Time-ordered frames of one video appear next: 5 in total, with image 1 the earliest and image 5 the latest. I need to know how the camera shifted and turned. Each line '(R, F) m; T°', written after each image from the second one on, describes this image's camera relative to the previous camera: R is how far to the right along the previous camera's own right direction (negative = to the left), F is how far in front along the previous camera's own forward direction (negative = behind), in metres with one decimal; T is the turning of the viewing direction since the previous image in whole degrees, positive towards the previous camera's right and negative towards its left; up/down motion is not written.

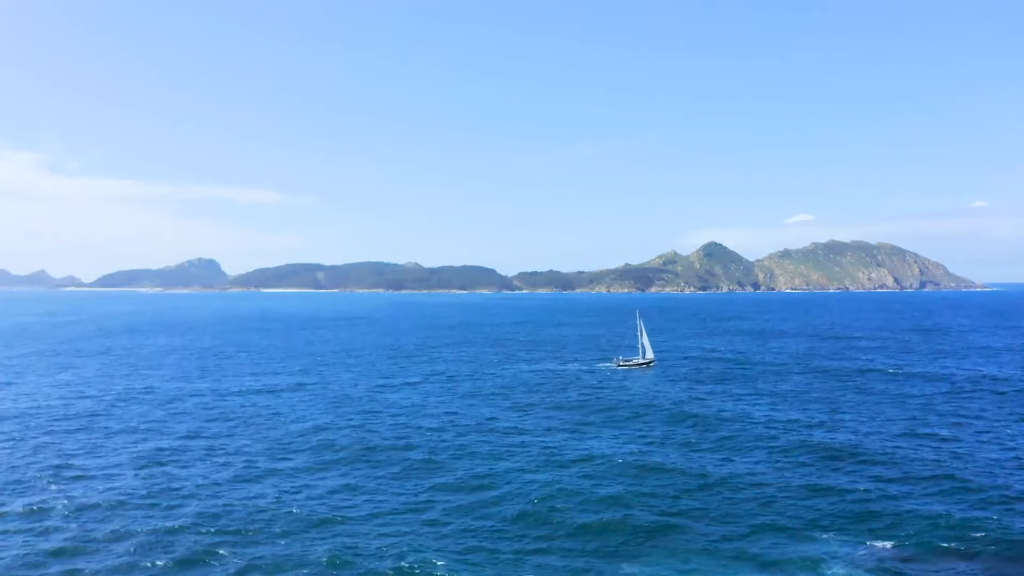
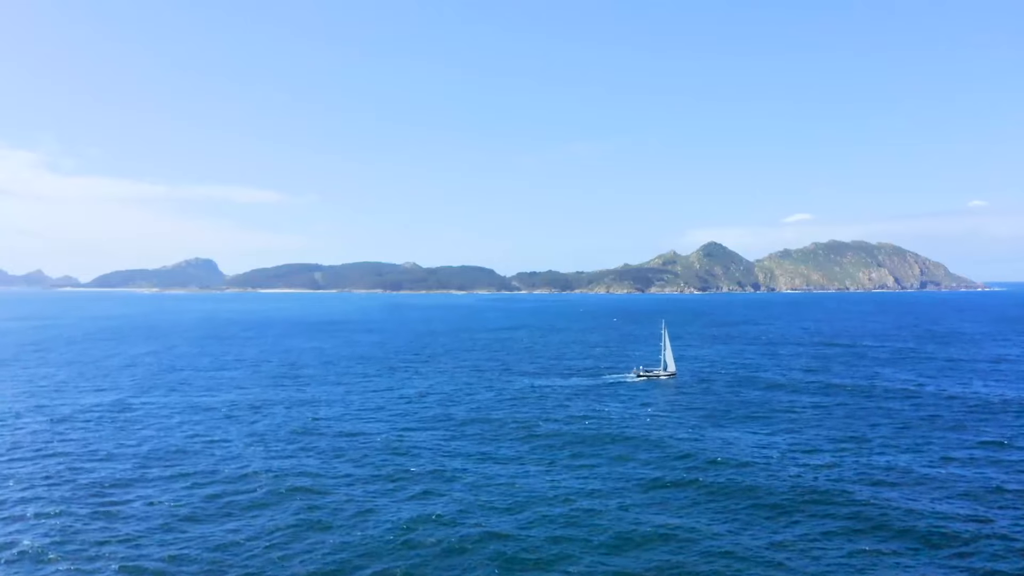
(+0.3, +3.4) m; 0°
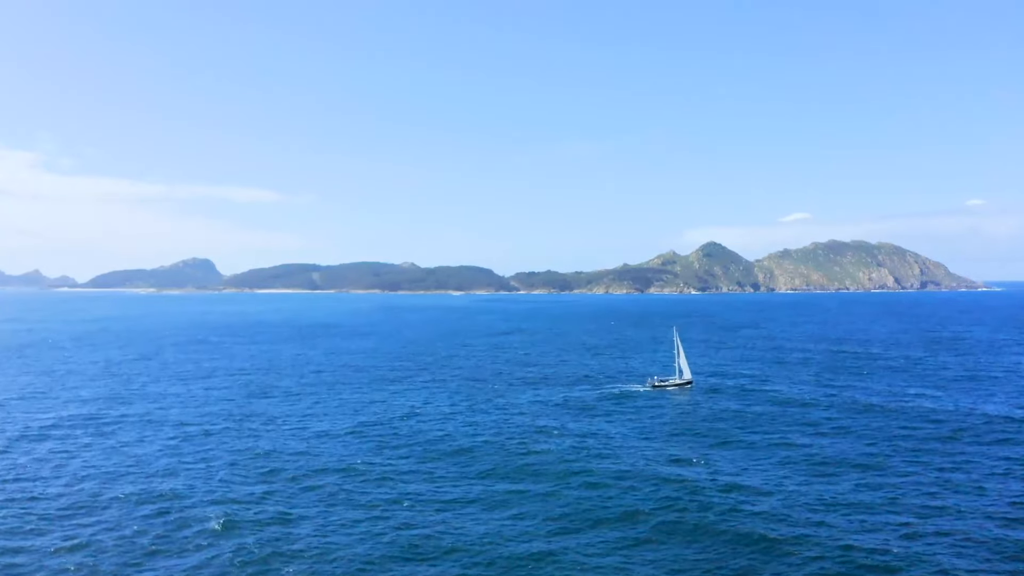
(+0.2, +2.8) m; 0°
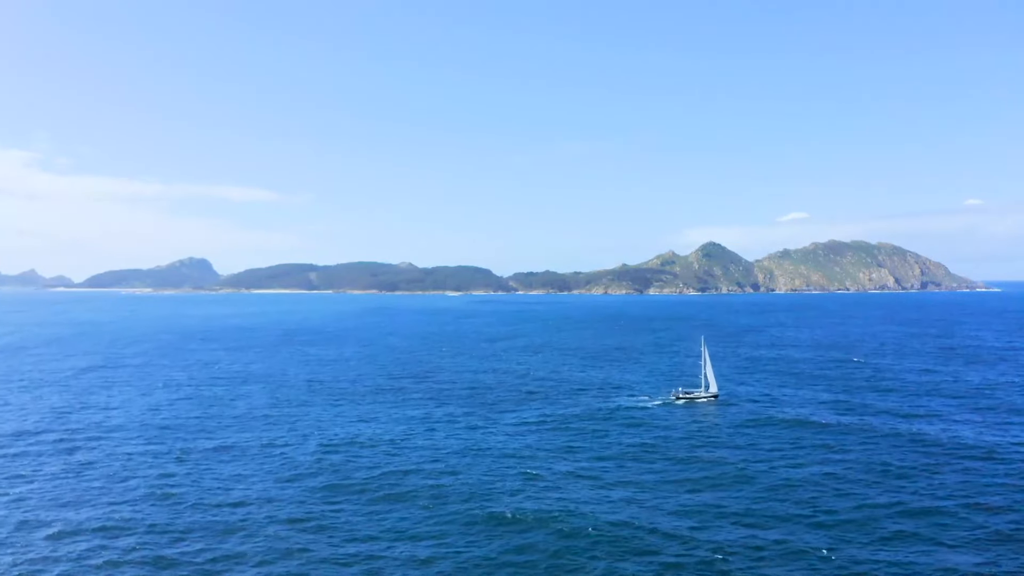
(0.0, +4.1) m; 0°
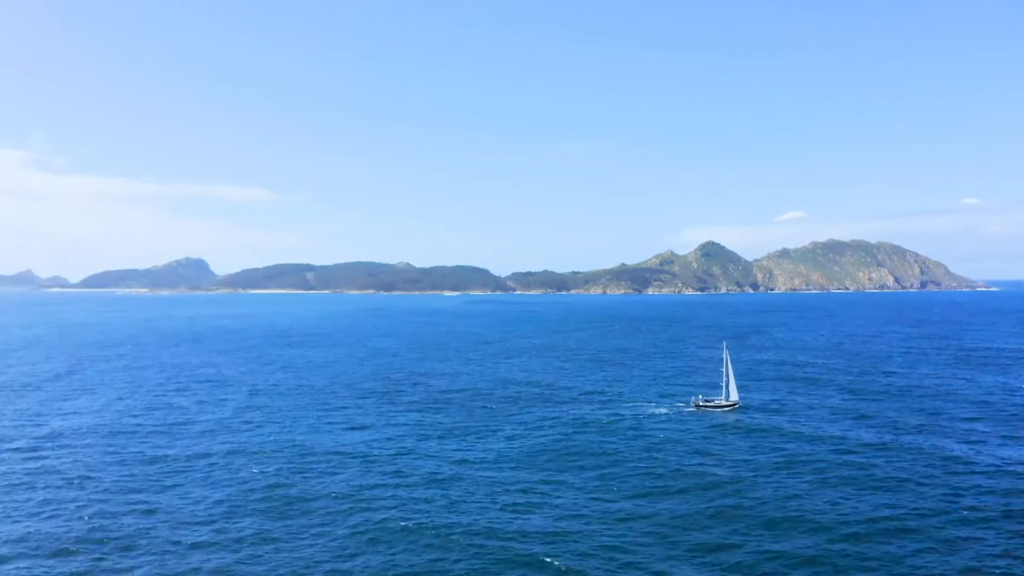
(+0.3, +3.1) m; 0°
